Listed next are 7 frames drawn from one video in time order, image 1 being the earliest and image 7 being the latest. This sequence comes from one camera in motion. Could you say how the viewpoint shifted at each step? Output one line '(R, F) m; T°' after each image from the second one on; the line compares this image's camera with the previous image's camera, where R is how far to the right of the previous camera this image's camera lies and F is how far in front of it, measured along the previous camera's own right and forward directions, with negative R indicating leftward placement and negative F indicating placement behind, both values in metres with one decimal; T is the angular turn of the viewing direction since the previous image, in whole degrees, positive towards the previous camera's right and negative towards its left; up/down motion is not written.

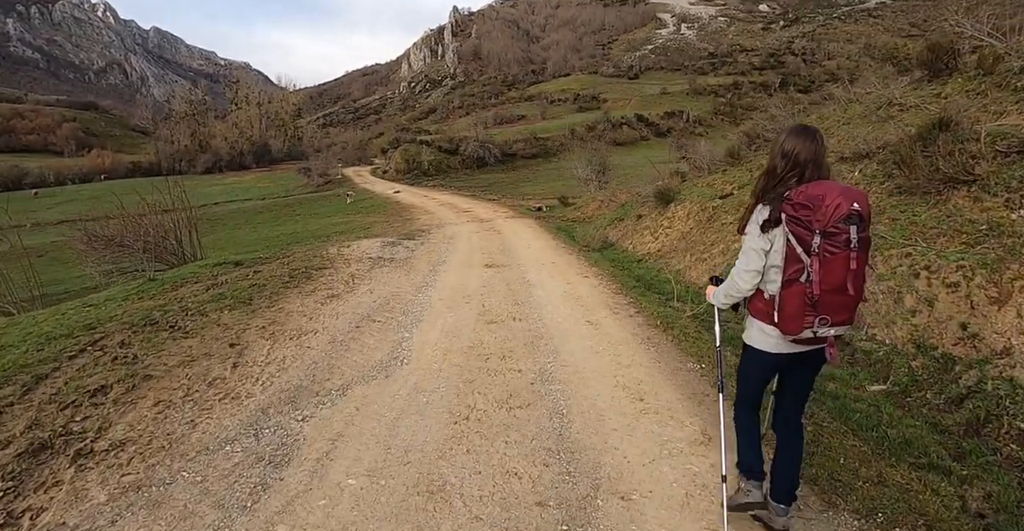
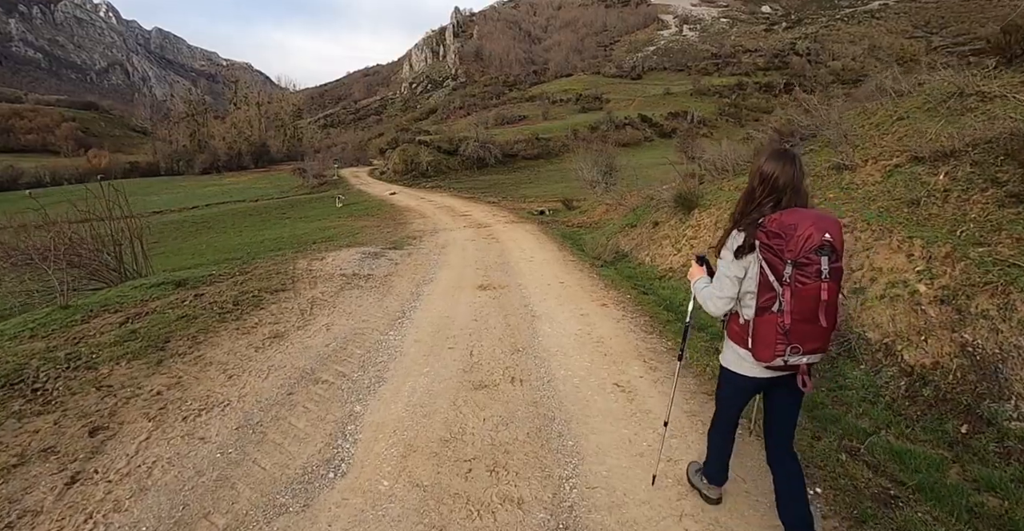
(0.0, +1.7) m; 0°
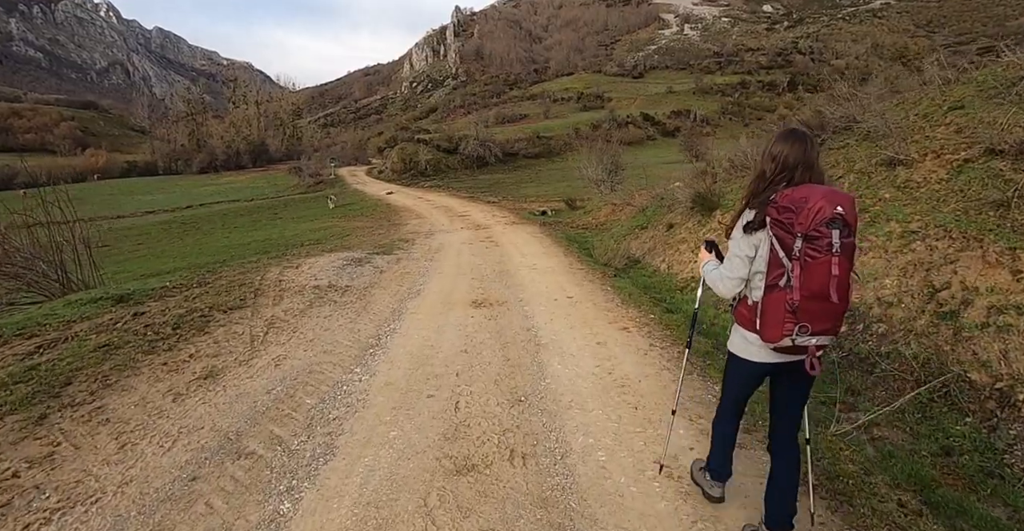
(0.0, +1.2) m; 0°
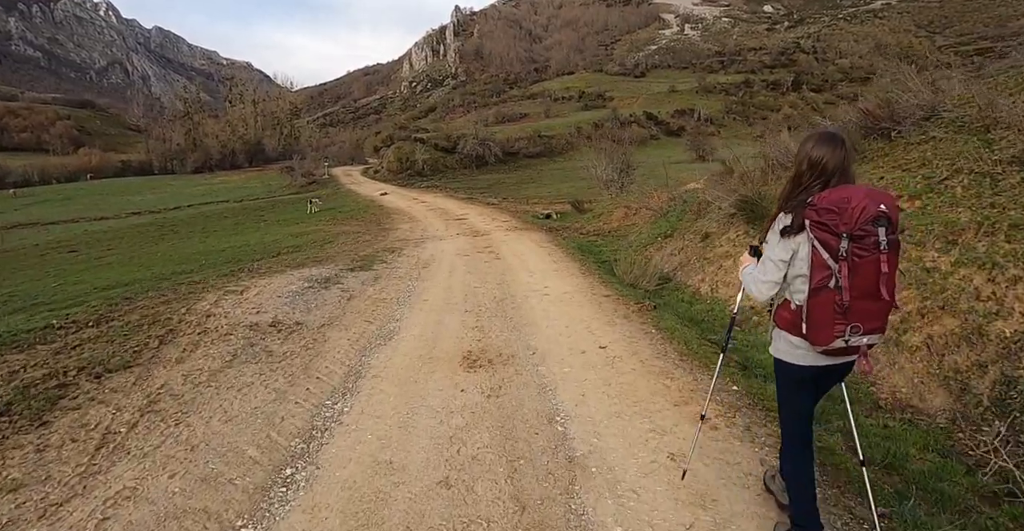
(-0.1, +2.1) m; 0°
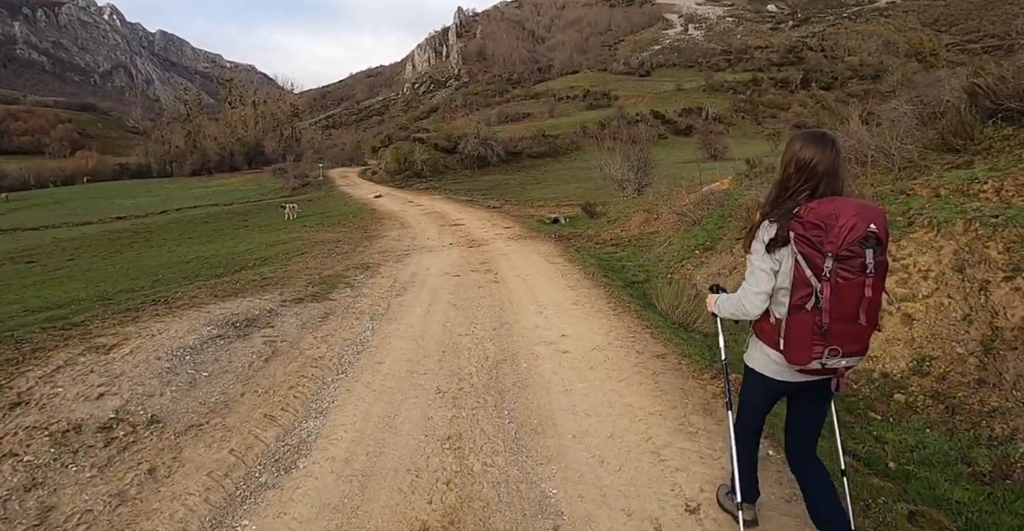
(0.0, +2.4) m; 0°
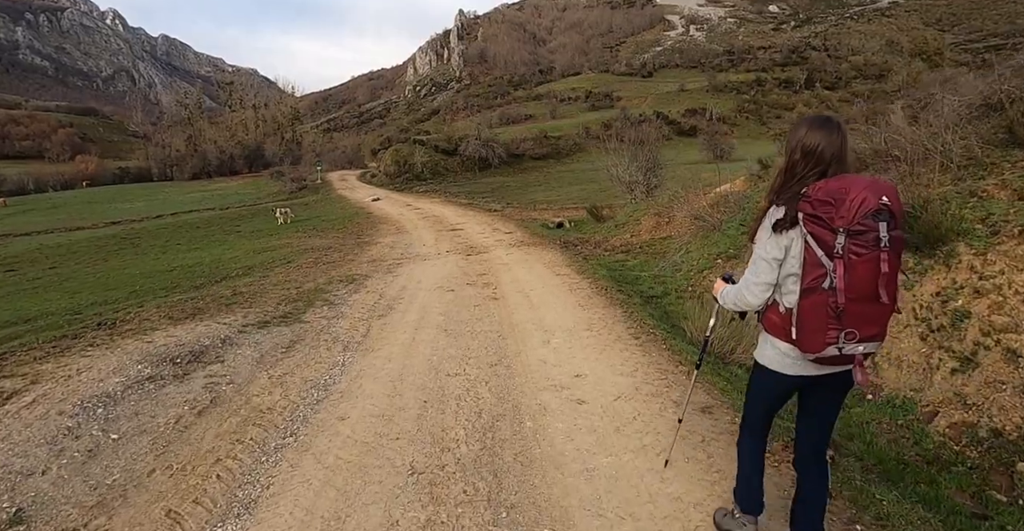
(0.0, +1.0) m; 0°
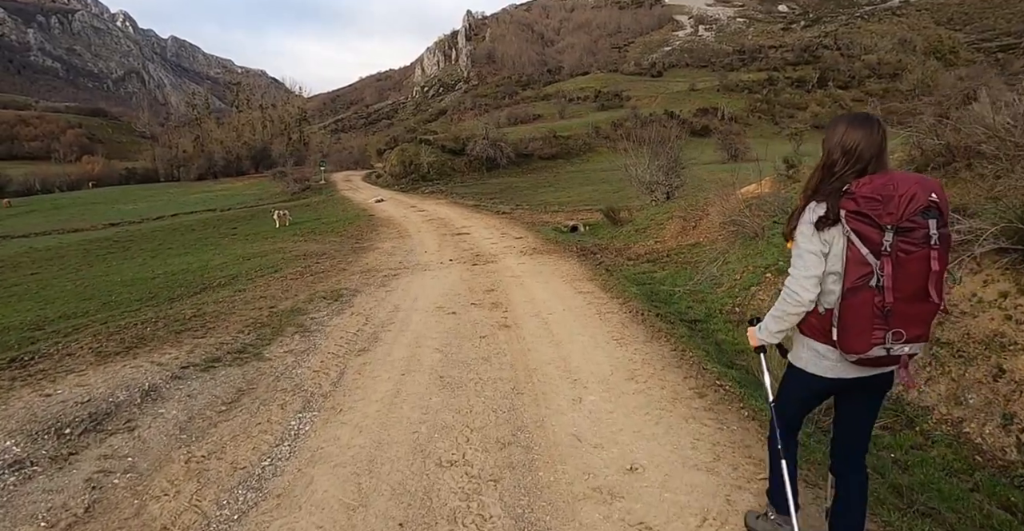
(-0.1, +1.3) m; -1°
